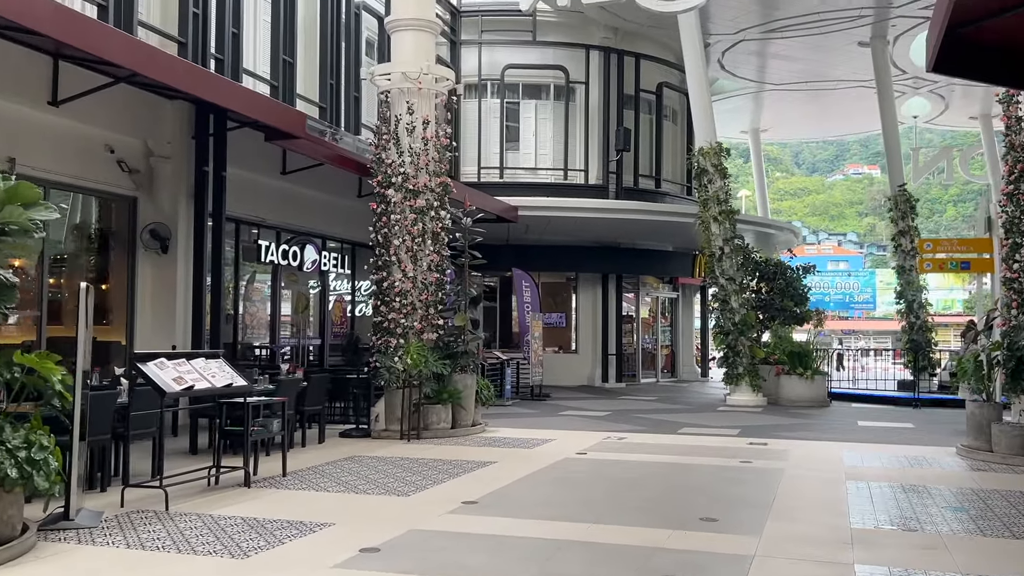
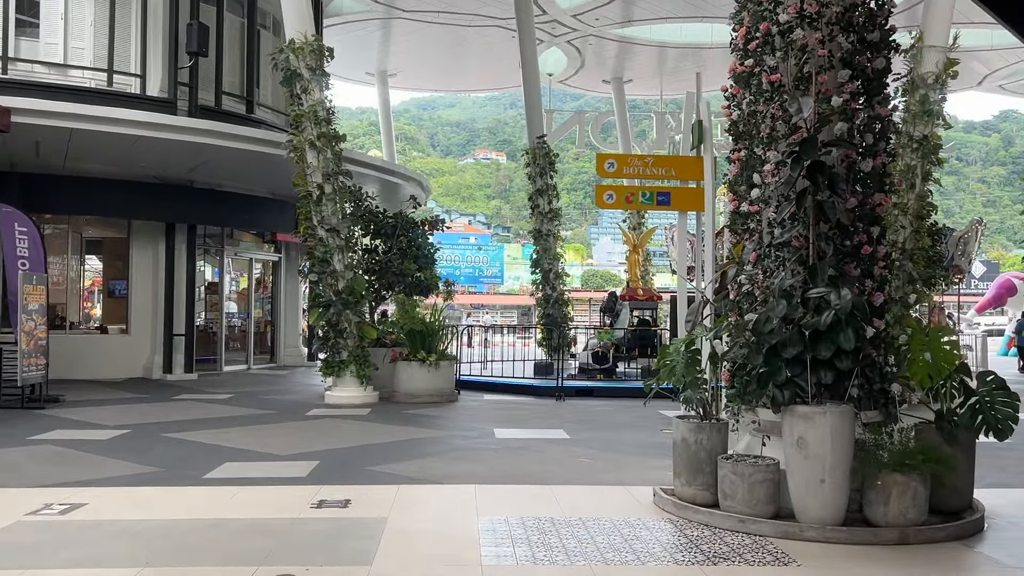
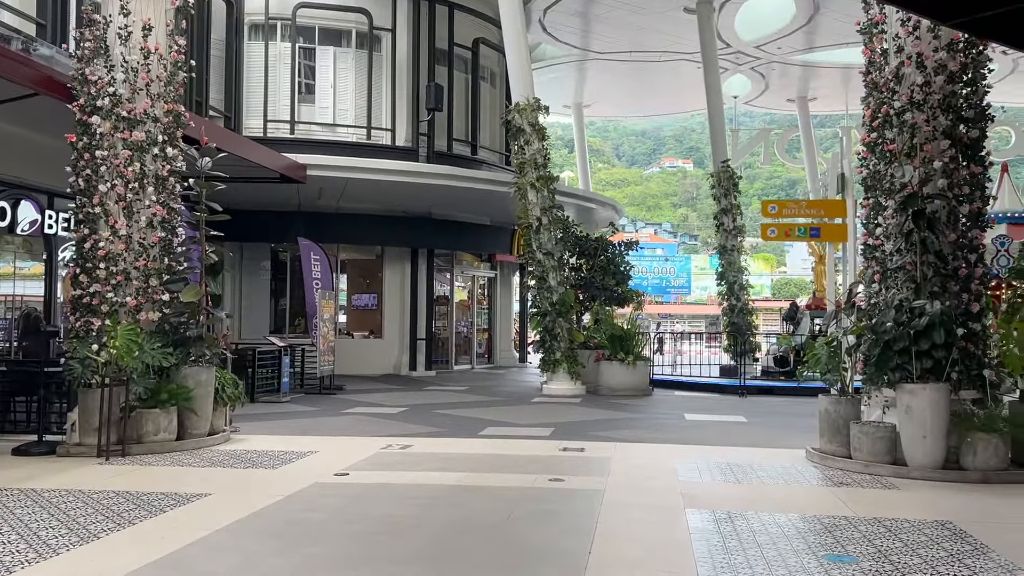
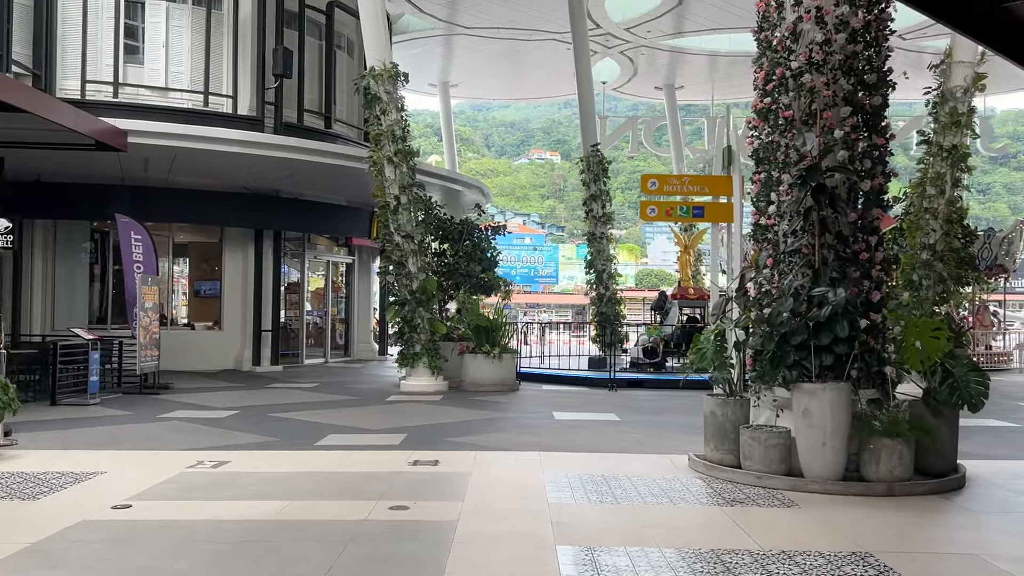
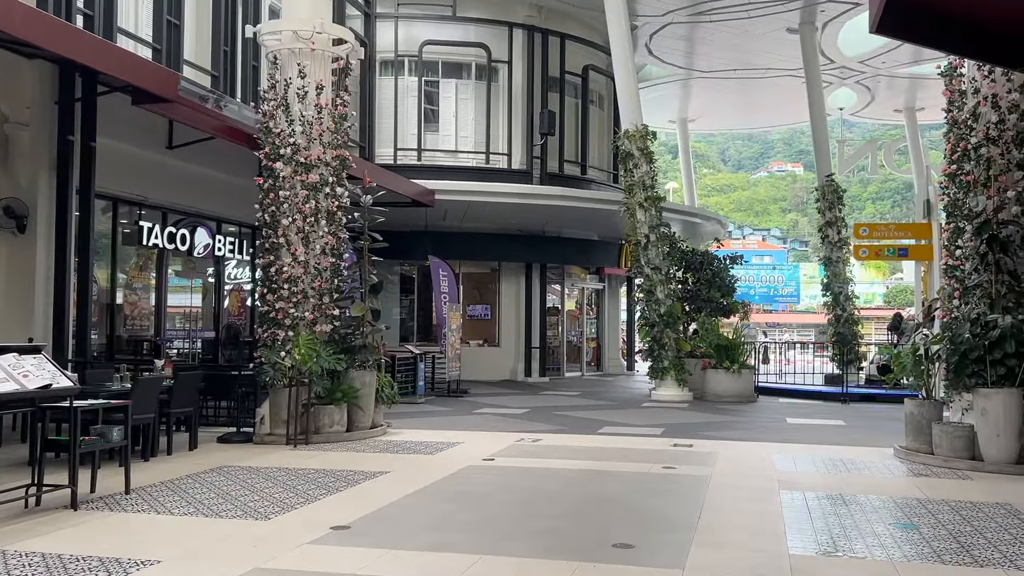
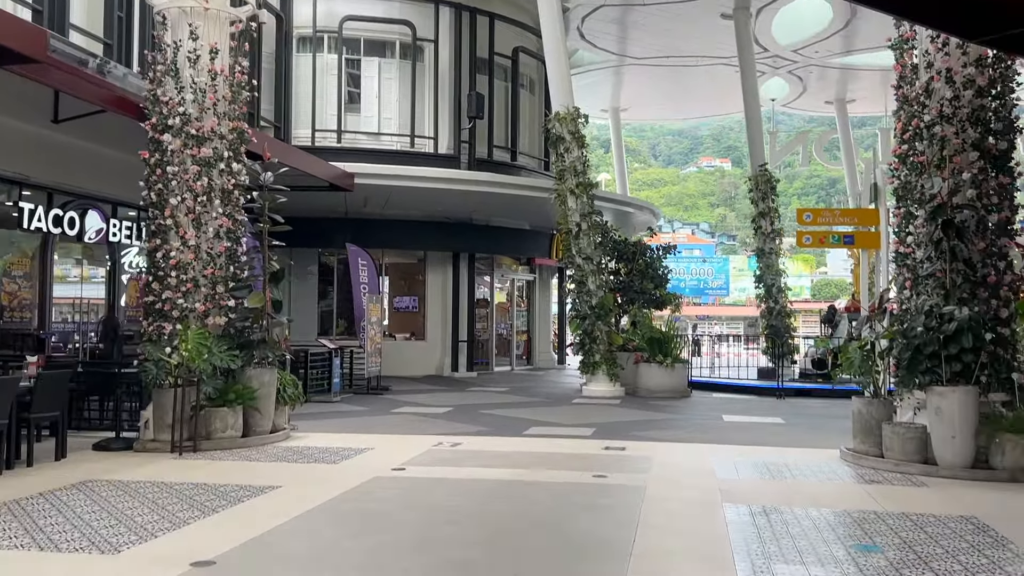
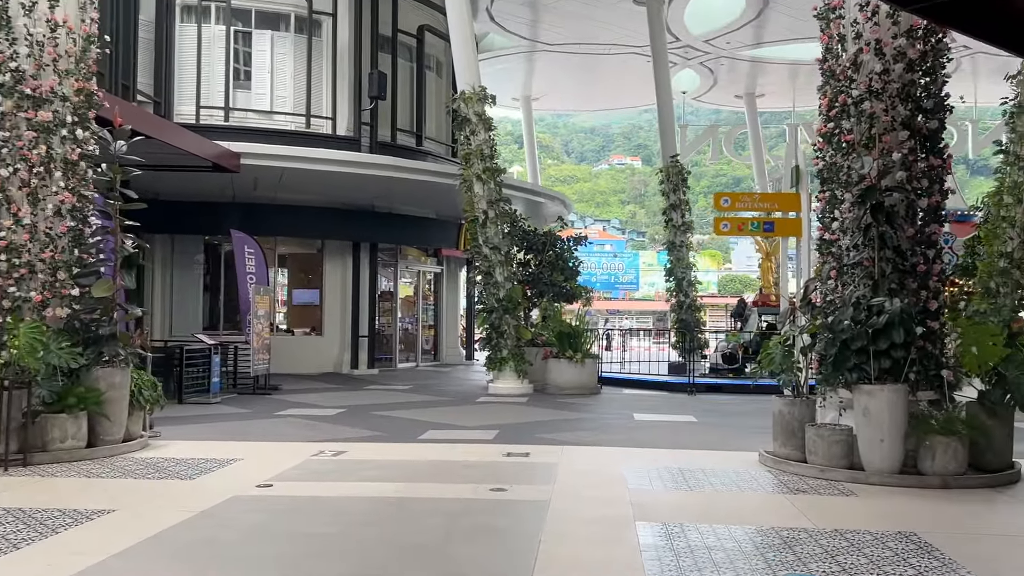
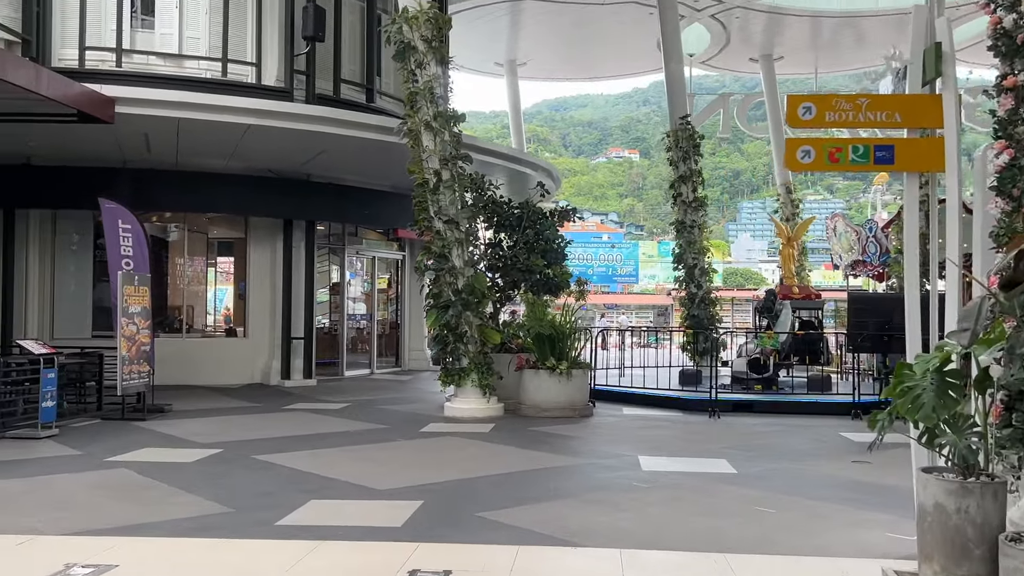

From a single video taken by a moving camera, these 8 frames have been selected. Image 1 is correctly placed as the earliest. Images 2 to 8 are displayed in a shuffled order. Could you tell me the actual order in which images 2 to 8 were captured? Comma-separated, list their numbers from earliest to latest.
5, 6, 3, 7, 4, 2, 8
